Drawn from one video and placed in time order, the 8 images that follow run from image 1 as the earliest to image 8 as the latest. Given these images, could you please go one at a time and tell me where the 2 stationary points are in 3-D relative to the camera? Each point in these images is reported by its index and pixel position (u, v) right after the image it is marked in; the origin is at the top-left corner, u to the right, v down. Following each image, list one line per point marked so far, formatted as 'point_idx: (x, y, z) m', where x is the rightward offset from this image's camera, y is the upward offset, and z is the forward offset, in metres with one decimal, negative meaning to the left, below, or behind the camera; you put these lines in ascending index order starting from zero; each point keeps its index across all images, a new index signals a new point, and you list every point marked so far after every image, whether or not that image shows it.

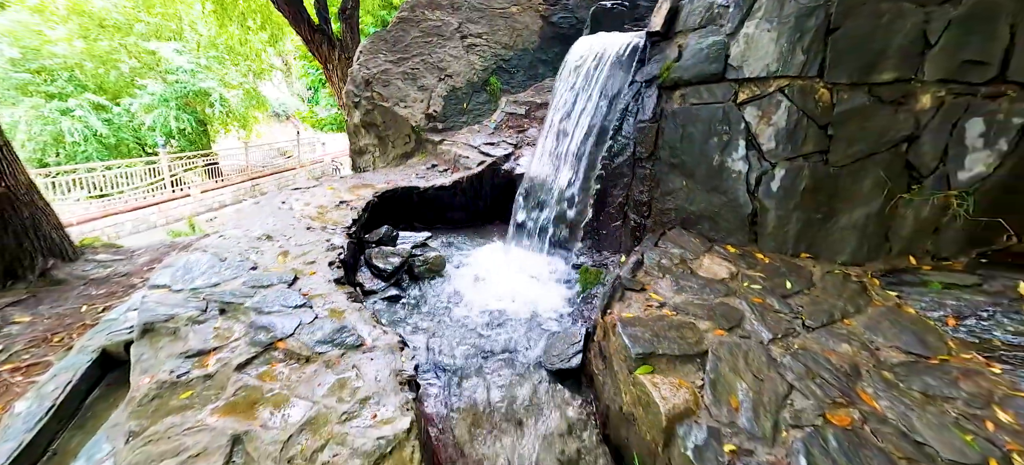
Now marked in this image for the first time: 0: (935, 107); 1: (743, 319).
0: (+2.4, +0.7, +2.0) m
1: (+1.3, -0.5, +2.0) m
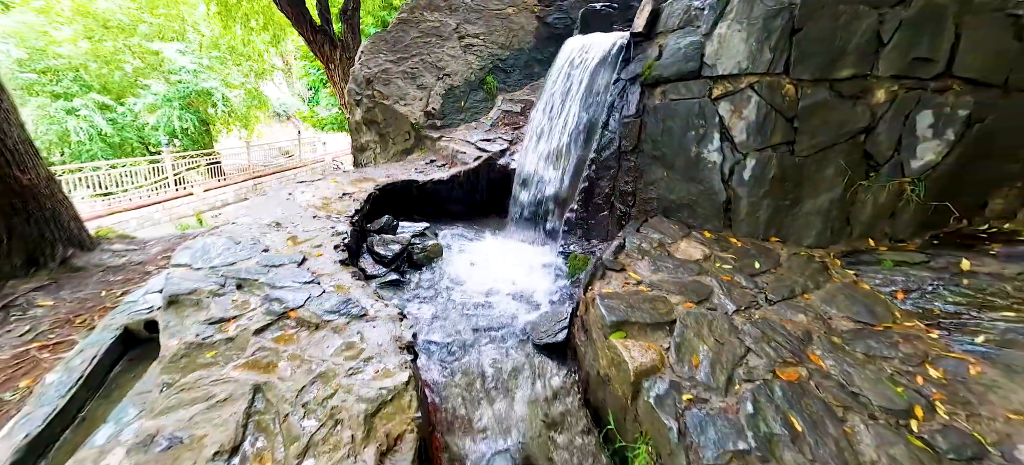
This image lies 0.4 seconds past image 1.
0: (+2.4, +0.8, +2.2) m
1: (+1.2, -0.4, +2.1) m
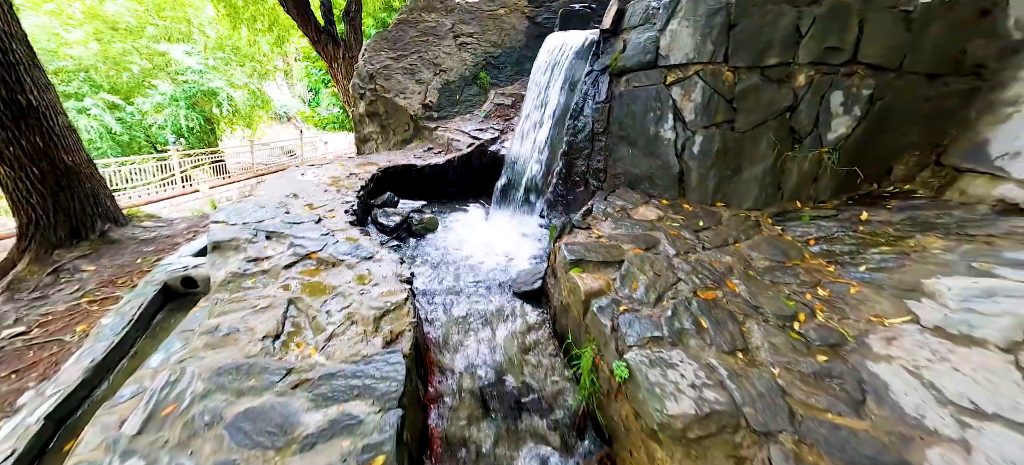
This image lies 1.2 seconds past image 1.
0: (+2.2, +1.1, +2.7) m
1: (+1.1, -0.1, +2.6) m
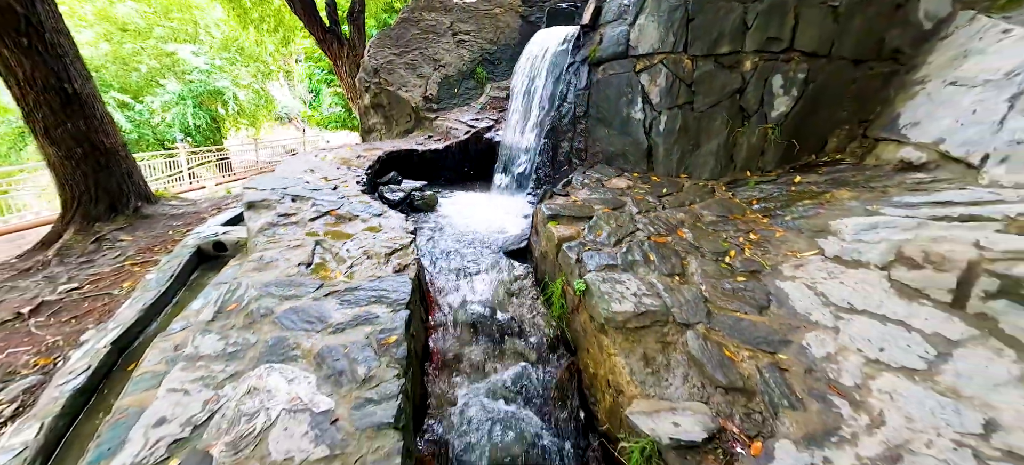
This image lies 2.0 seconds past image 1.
0: (+2.1, +1.4, +3.1) m
1: (+1.0, +0.2, +3.0) m
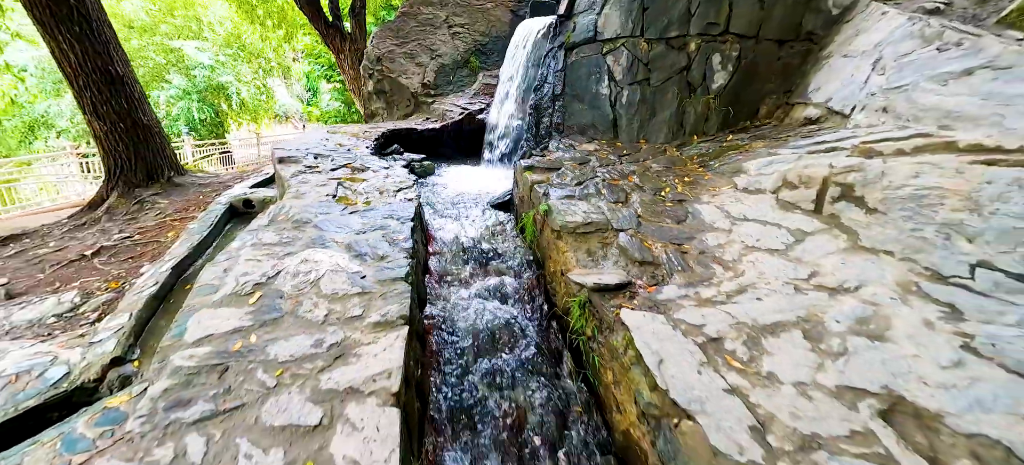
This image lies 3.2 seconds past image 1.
0: (+2.0, +1.9, +3.7) m
1: (+0.8, +0.7, +3.6) m
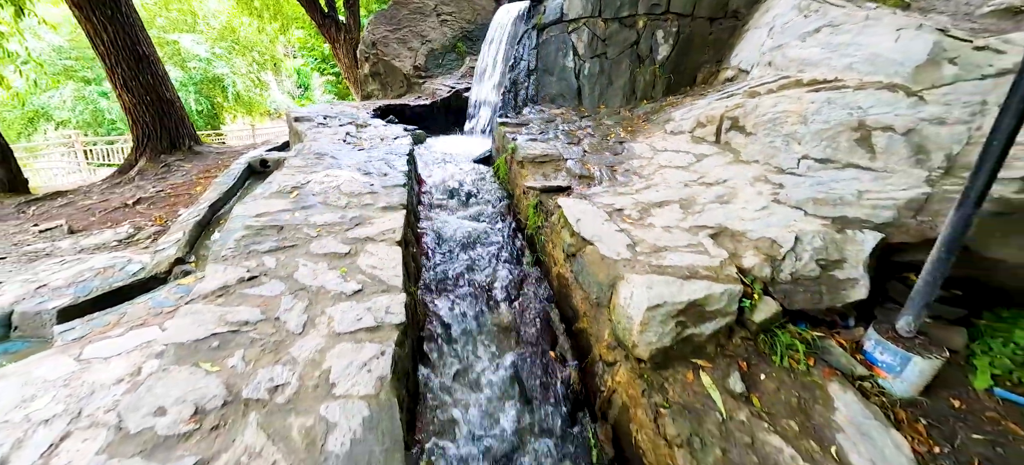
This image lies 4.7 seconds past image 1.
0: (+1.7, +2.6, +4.5) m
1: (+0.5, +1.4, +4.4) m
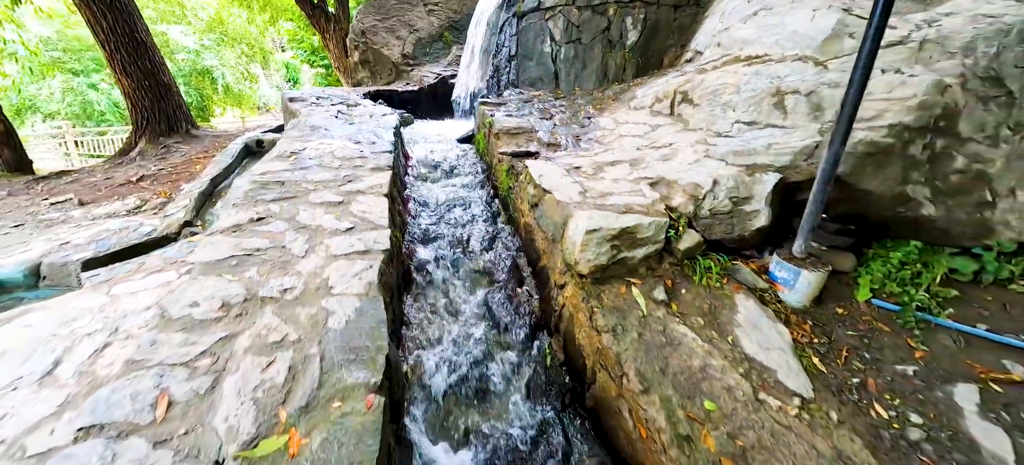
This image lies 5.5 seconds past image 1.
0: (+1.4, +3.0, +4.8) m
1: (+0.3, +1.8, +4.7) m
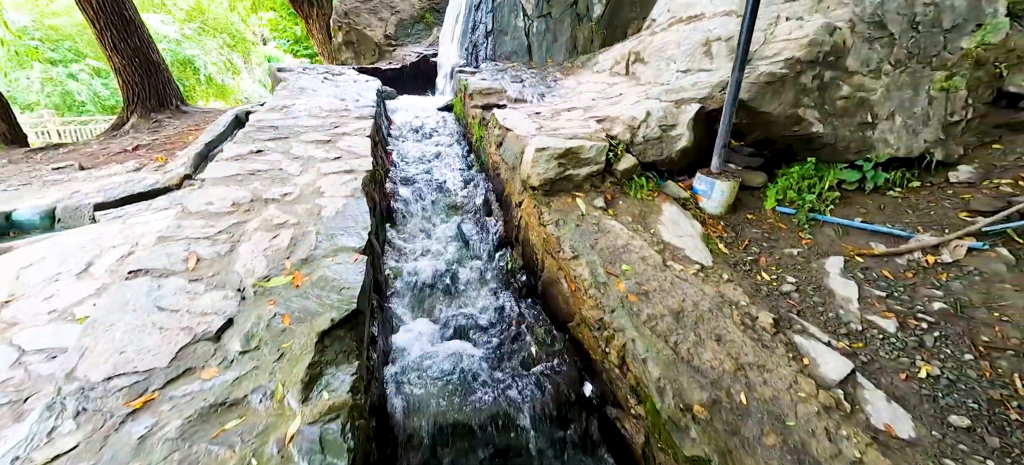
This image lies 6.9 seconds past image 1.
0: (+1.0, +3.6, +5.2) m
1: (-0.1, +2.3, +5.1) m
